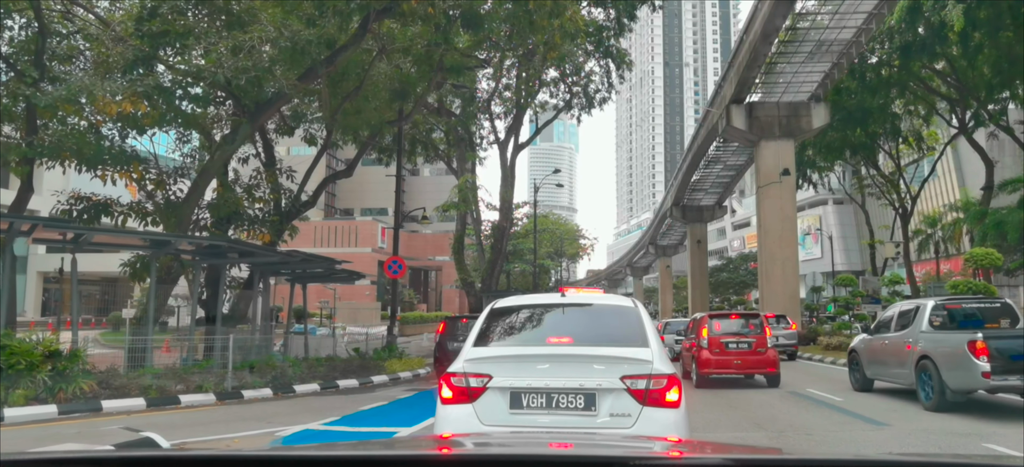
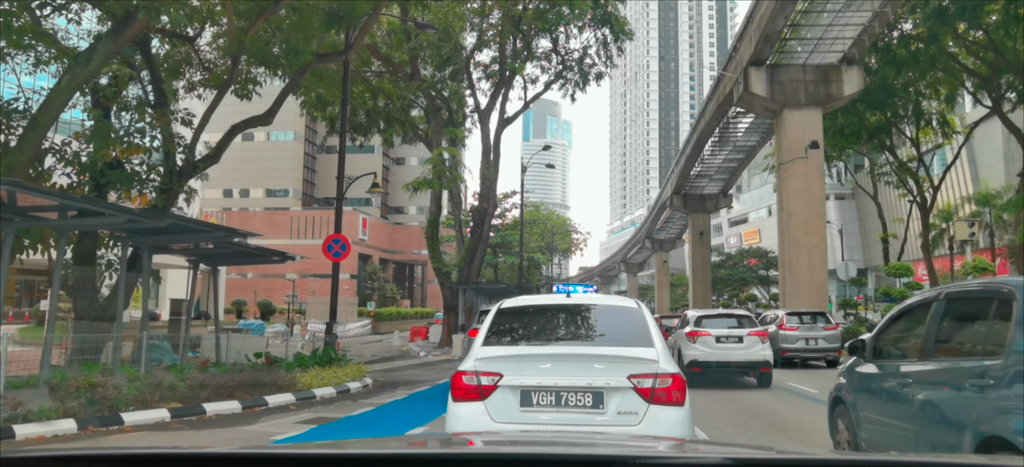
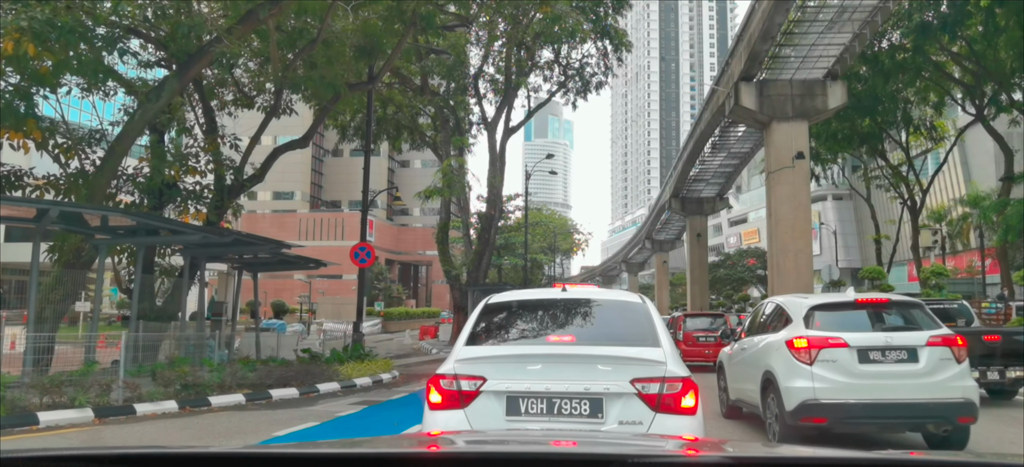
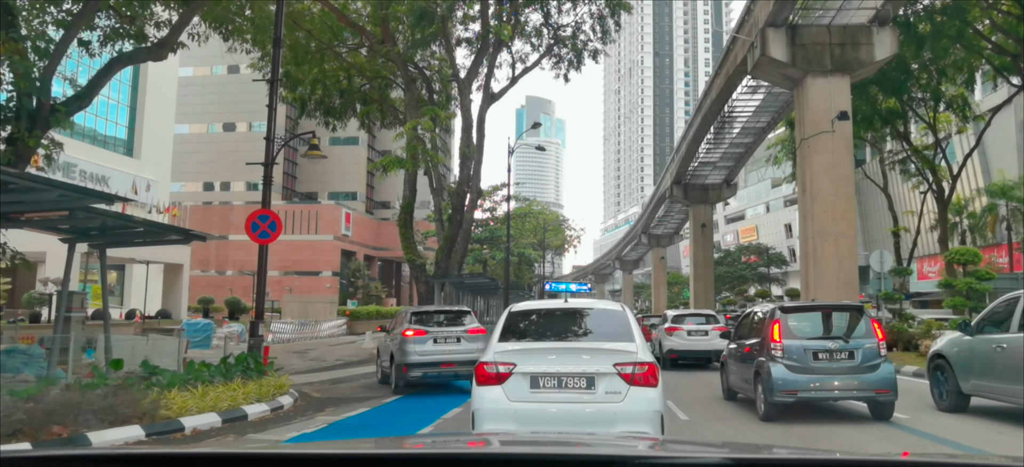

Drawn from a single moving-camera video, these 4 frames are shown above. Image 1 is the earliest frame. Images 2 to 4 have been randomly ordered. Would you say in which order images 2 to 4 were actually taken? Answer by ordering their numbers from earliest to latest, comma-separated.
3, 2, 4
